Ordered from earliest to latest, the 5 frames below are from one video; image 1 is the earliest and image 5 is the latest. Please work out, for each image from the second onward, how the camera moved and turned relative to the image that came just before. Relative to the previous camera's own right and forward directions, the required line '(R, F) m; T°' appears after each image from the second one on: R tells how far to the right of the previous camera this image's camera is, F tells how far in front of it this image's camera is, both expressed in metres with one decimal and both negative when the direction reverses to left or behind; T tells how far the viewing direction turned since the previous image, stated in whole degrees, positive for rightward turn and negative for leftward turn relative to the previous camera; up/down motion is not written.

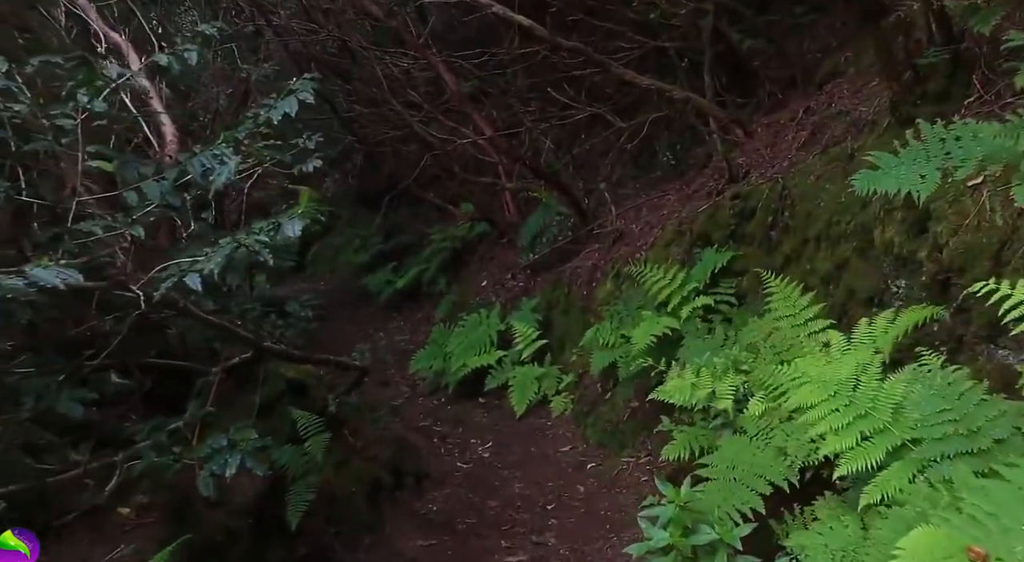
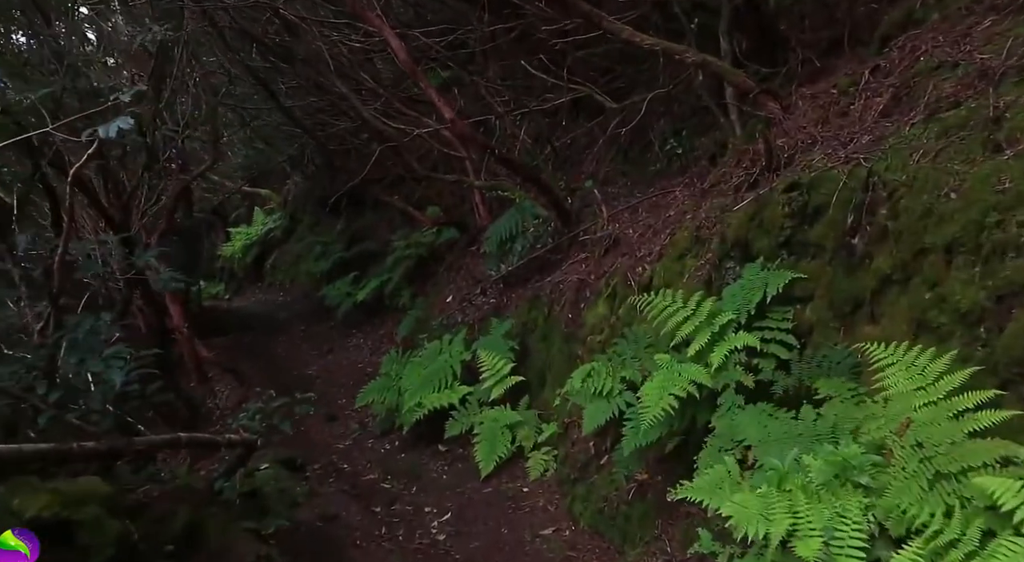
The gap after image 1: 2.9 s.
(+0.1, +1.9) m; +1°
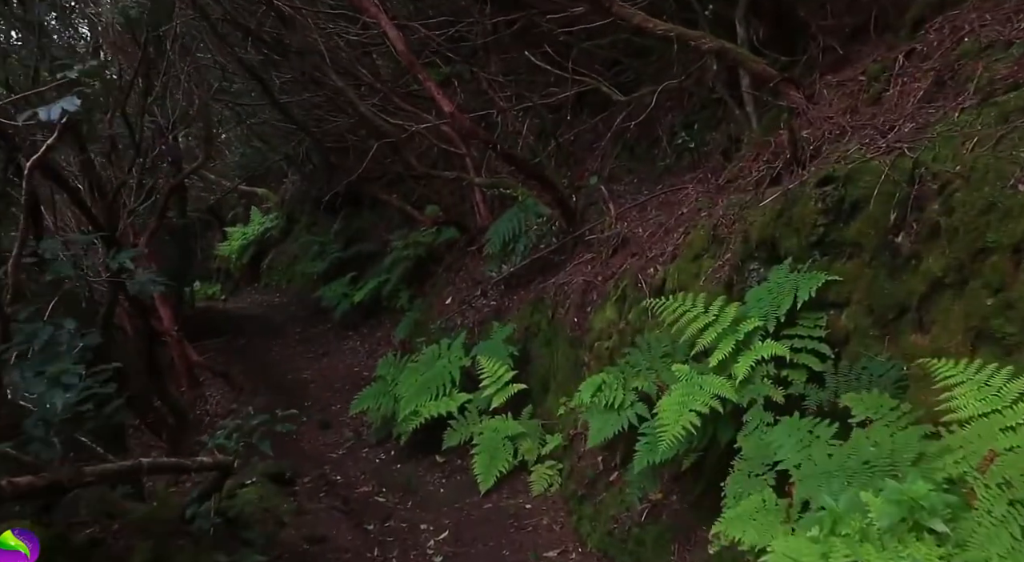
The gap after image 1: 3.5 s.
(0.0, +0.4) m; 0°
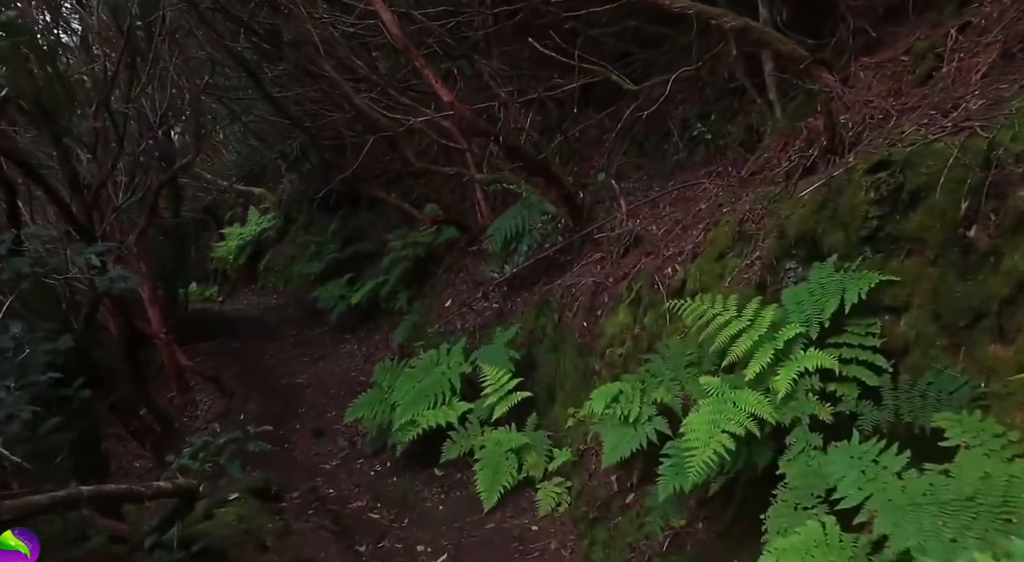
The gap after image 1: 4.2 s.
(0.0, +0.5) m; 0°
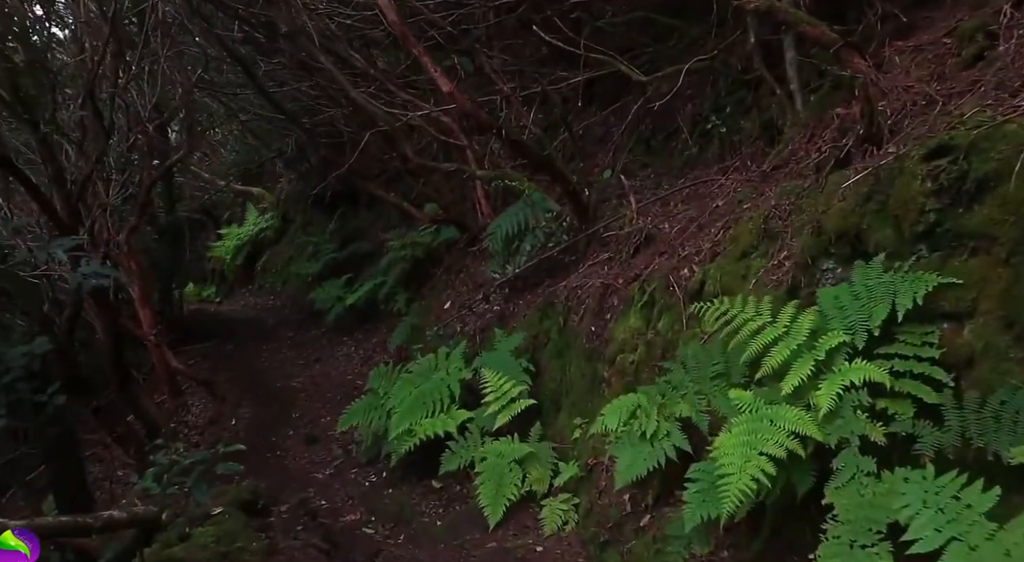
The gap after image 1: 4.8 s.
(0.0, +0.4) m; 0°
